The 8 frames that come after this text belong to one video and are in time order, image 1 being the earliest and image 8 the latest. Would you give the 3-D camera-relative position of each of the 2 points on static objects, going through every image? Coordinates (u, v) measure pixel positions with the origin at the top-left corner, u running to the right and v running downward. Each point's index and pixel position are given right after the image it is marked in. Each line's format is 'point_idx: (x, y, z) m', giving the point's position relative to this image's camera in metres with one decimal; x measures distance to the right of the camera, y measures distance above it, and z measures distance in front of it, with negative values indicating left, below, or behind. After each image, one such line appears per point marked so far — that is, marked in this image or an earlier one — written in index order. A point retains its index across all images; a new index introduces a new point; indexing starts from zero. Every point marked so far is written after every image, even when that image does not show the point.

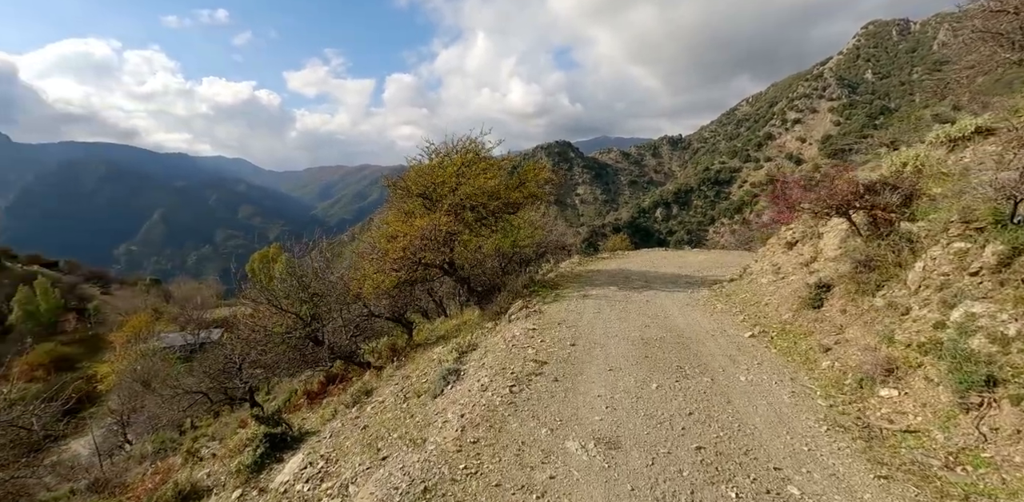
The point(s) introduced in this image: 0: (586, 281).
0: (+2.1, -0.8, +13.6) m
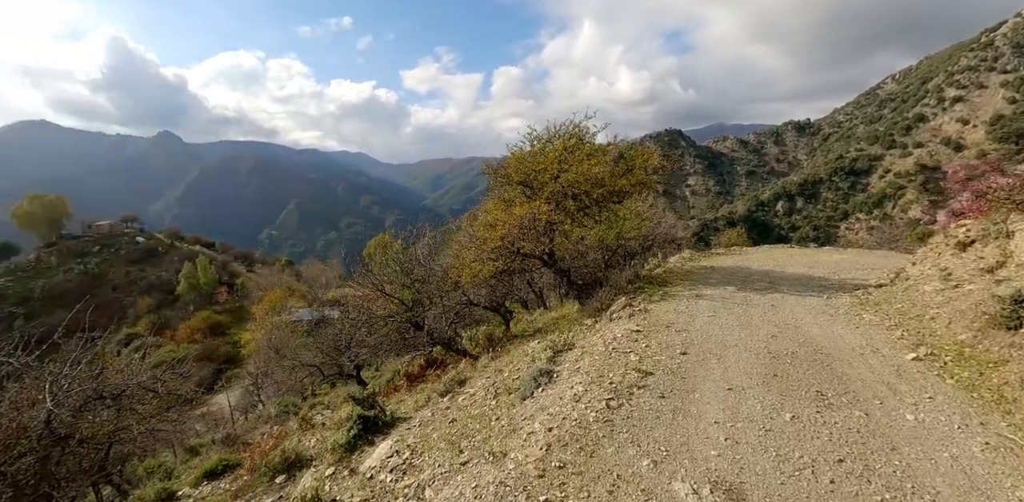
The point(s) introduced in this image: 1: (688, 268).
0: (+4.7, -0.7, +12.2) m
1: (+5.3, -0.3, +14.5) m
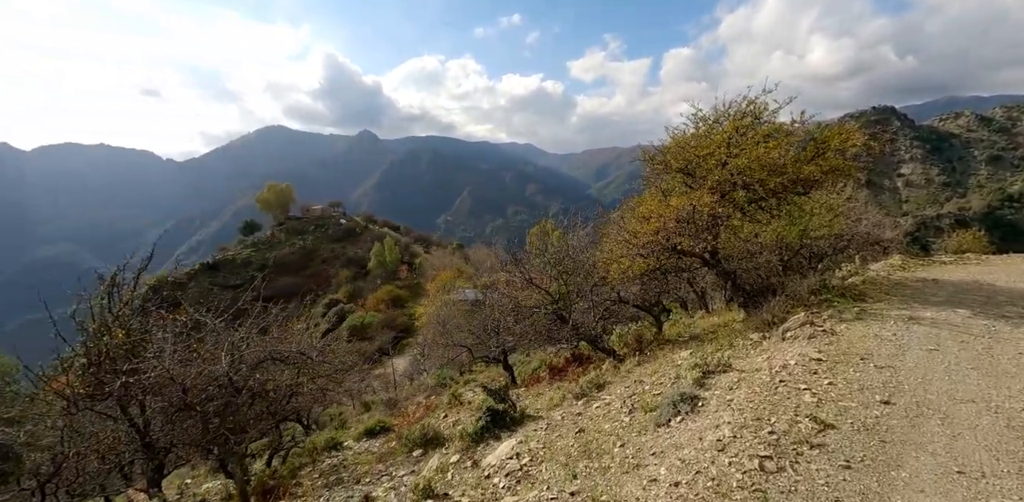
0: (+7.8, -0.8, +9.5) m
1: (+9.0, -0.5, +11.5) m
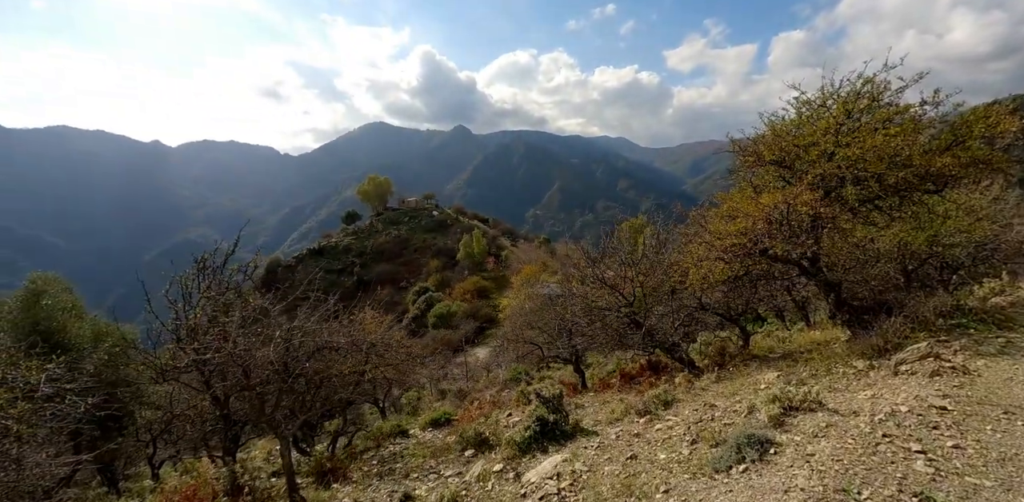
0: (+8.7, -1.1, +7.4) m
1: (+10.3, -0.8, +9.1) m
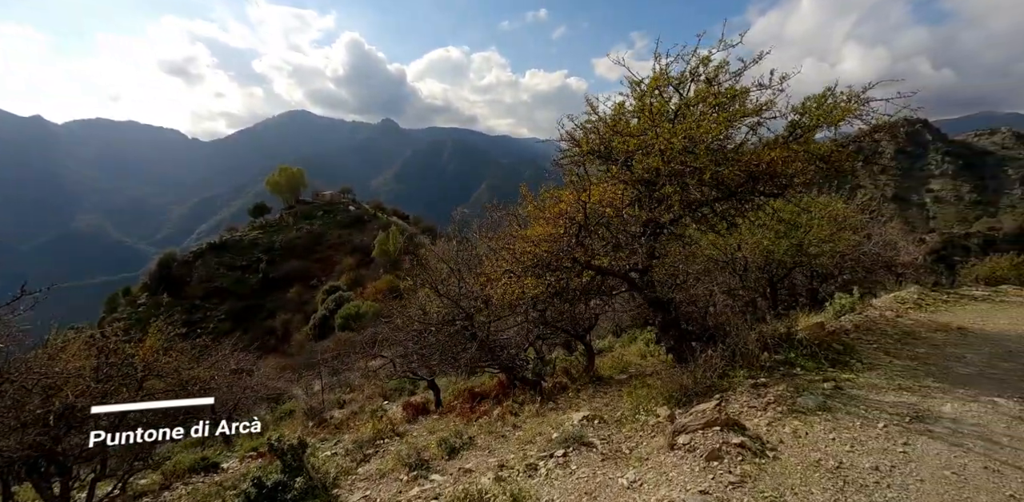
0: (+5.1, -1.3, +6.0) m
1: (+6.4, -1.0, +7.9) m
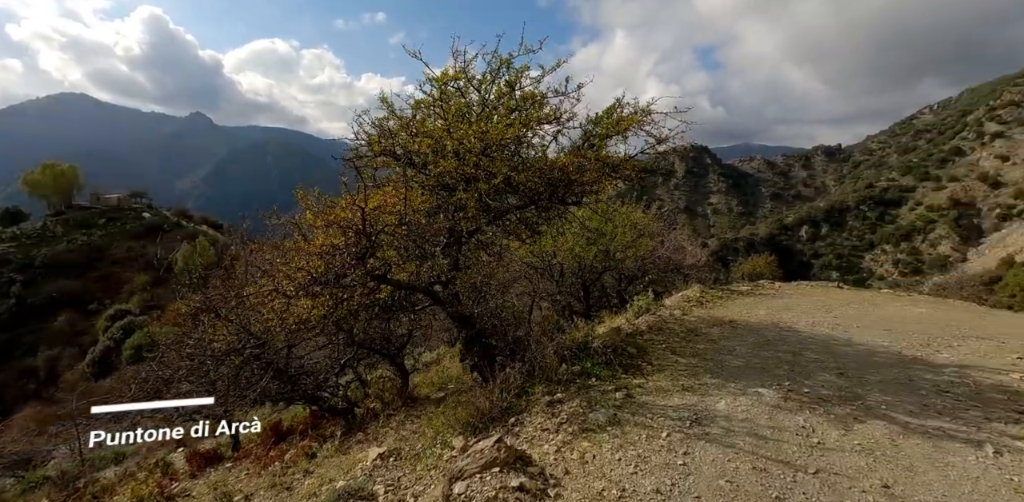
0: (+2.5, -1.3, +6.4) m
1: (+3.2, -1.1, +8.6) m
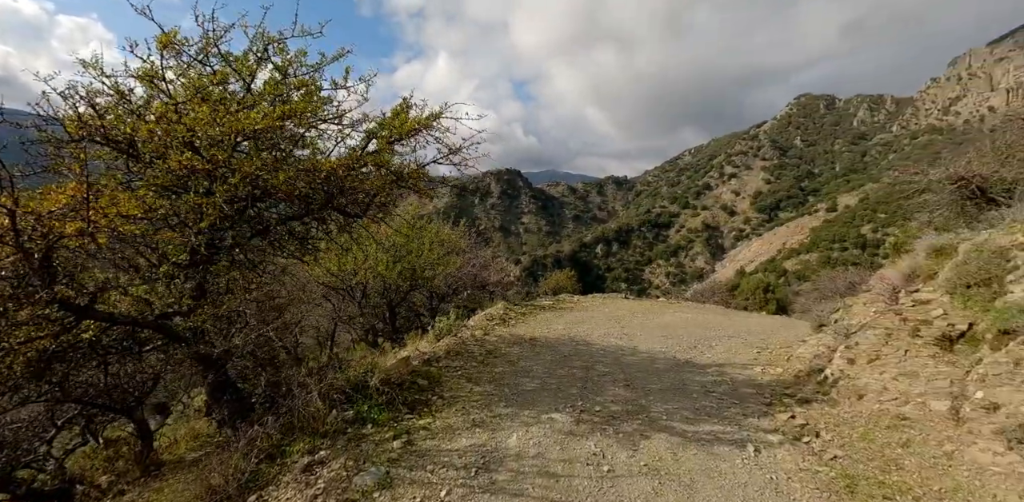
0: (0.0, -1.5, +6.0) m
1: (-0.2, -1.4, +8.3) m
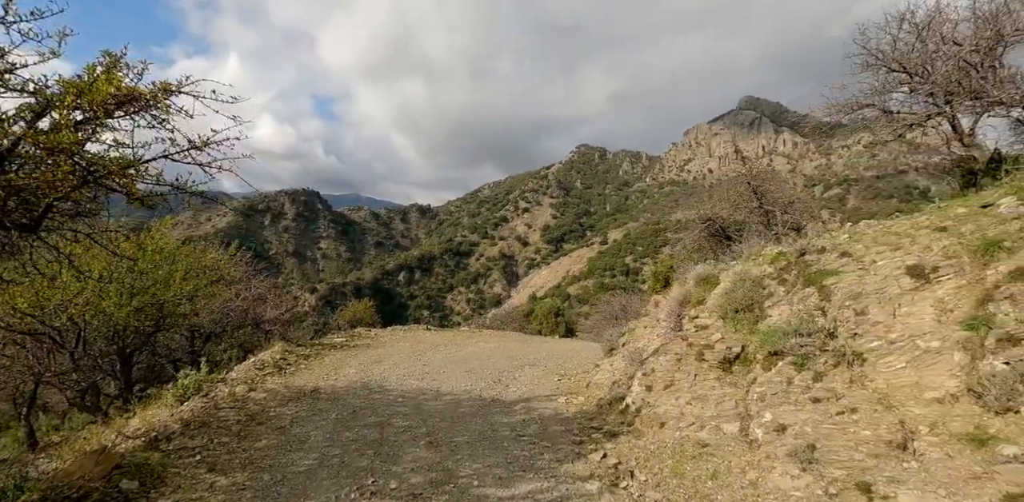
0: (-2.1, -1.8, +4.5) m
1: (-3.2, -1.8, +6.6) m
